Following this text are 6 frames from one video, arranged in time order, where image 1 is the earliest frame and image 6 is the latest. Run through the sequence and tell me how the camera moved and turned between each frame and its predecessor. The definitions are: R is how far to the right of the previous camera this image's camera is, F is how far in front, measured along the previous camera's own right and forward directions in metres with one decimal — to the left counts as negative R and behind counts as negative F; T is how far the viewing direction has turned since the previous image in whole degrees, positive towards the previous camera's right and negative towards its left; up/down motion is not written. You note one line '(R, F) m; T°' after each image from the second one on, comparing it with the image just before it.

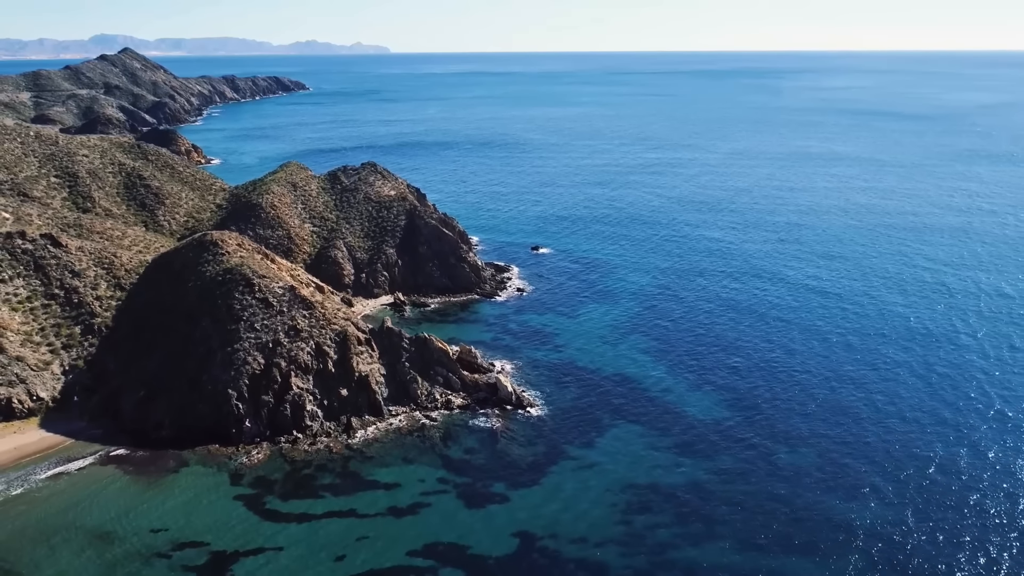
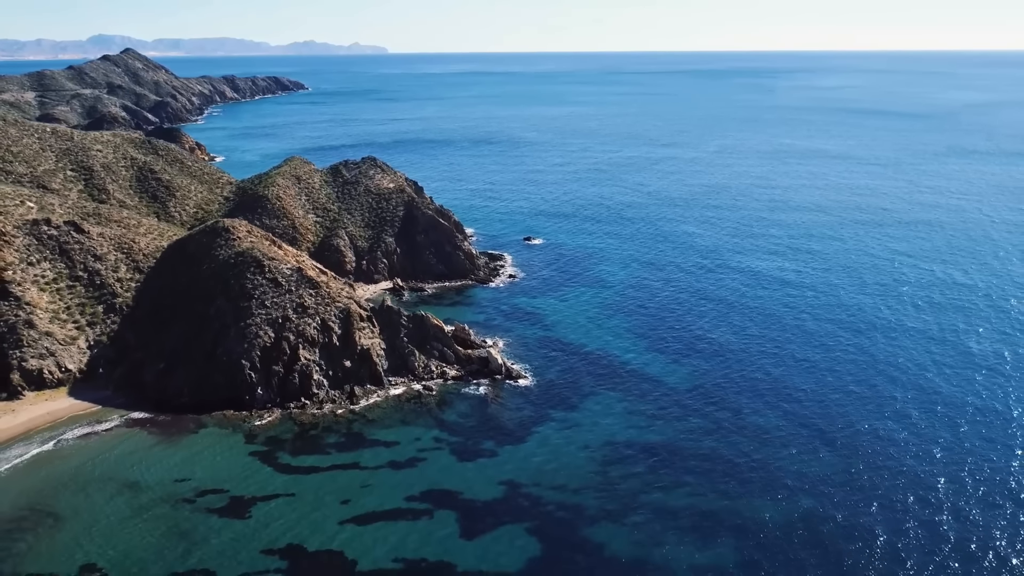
(+0.6, -4.1) m; 0°
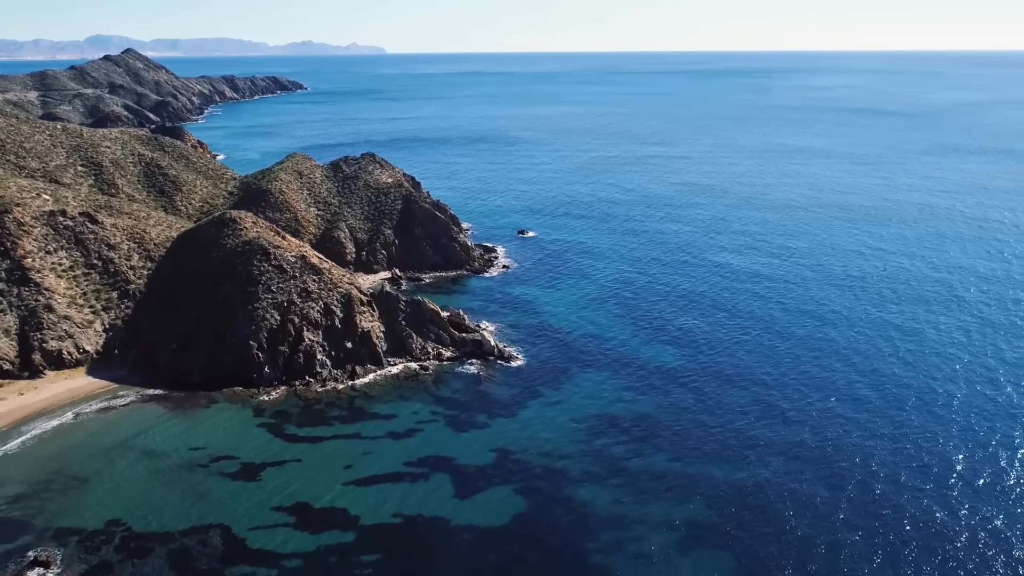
(+0.5, -3.1) m; 0°
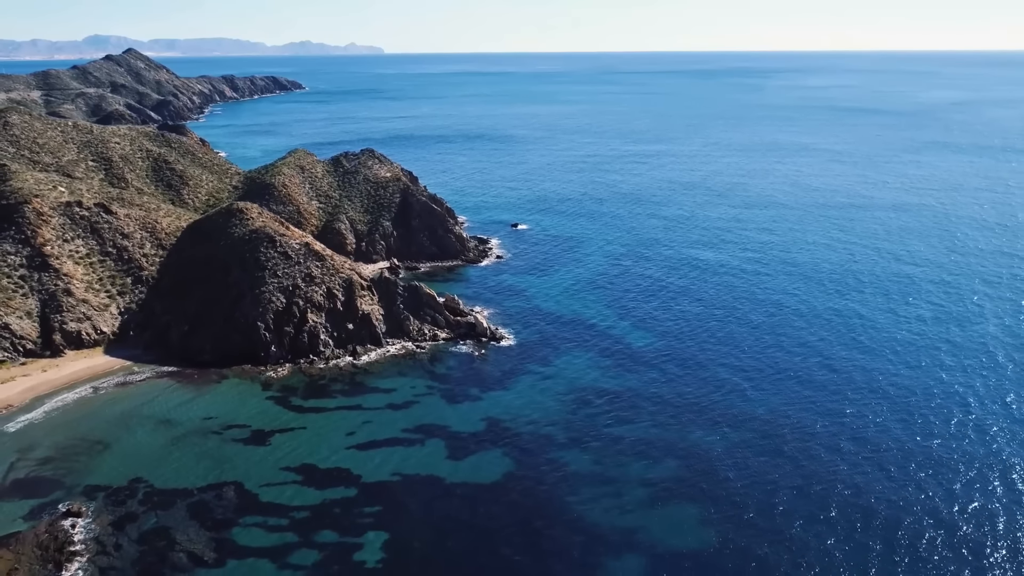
(+0.6, -3.4) m; 0°
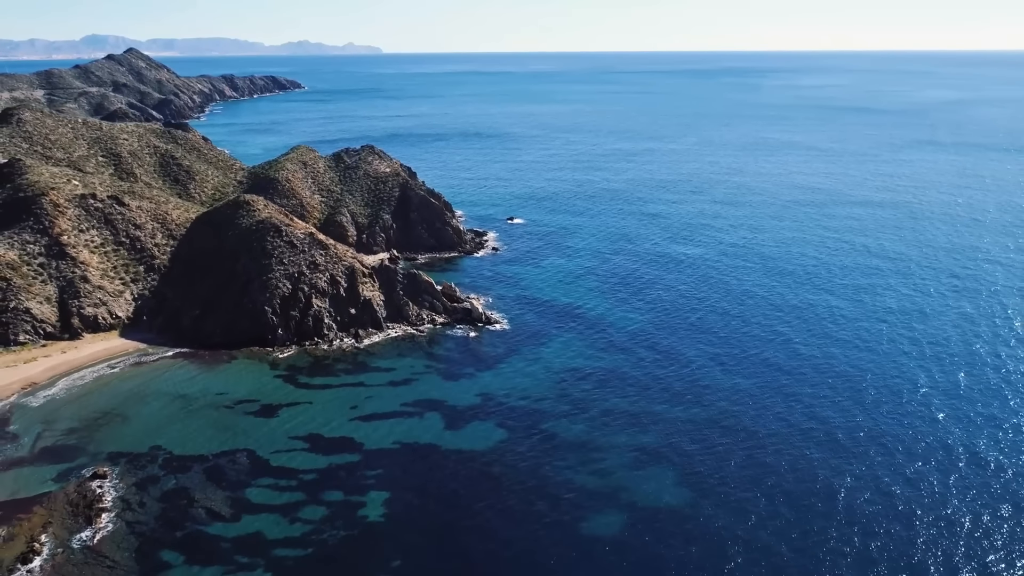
(+0.4, -3.1) m; 0°
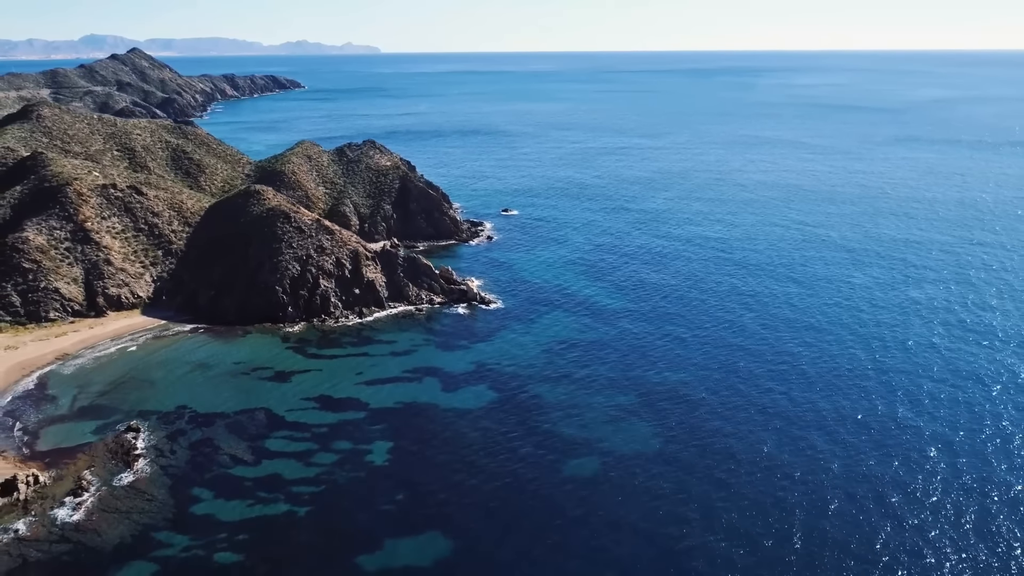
(+0.6, -4.7) m; 0°
